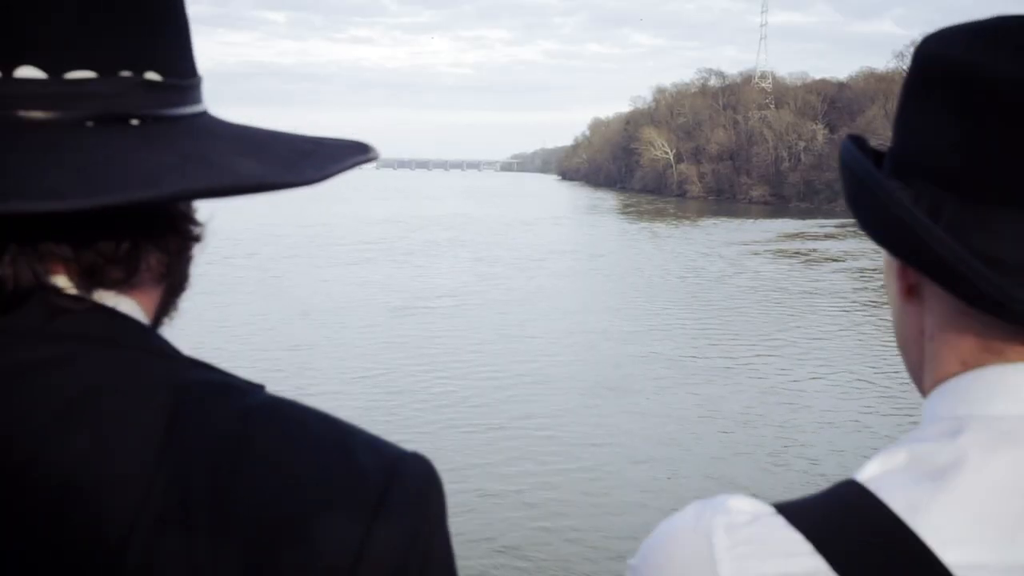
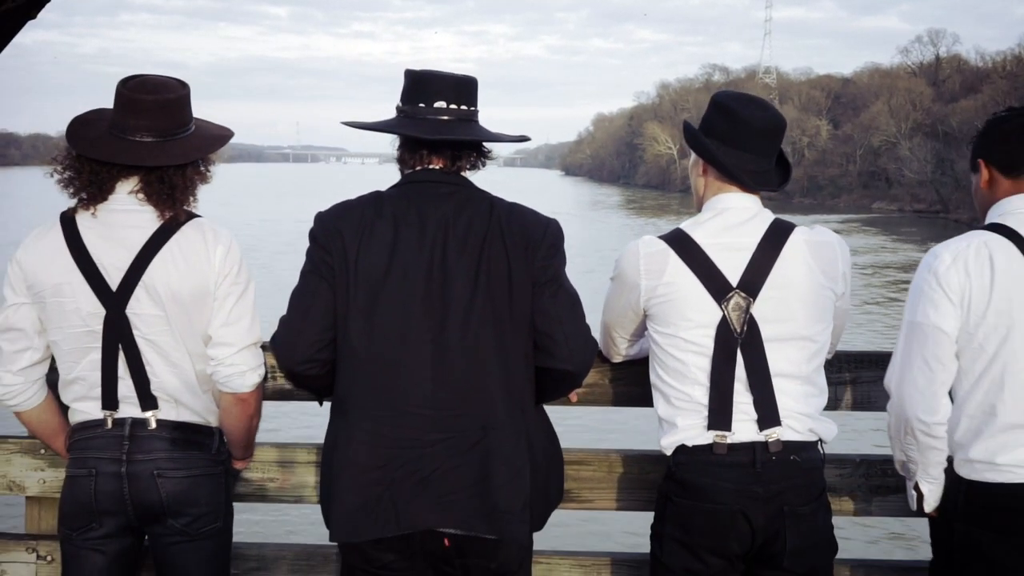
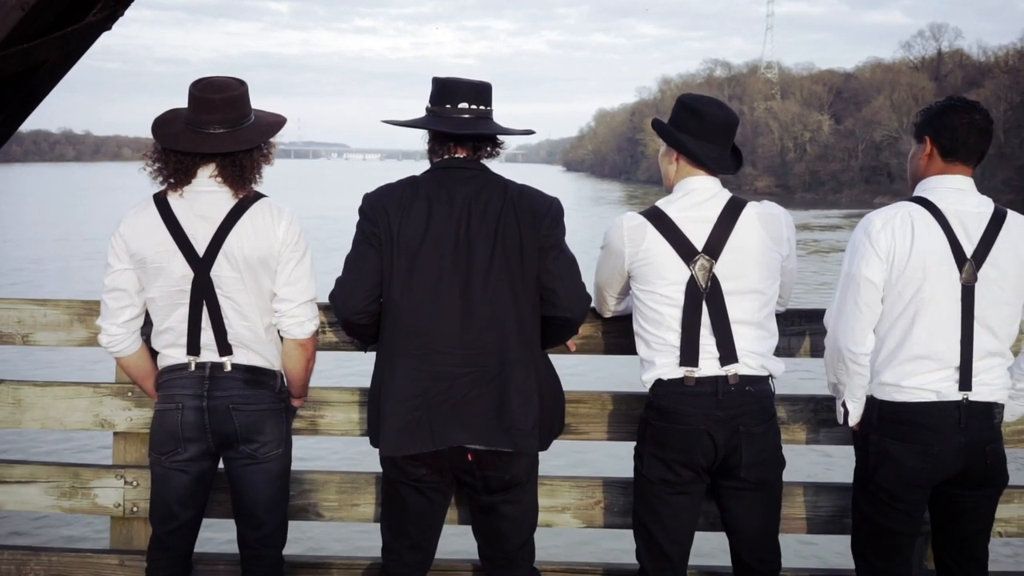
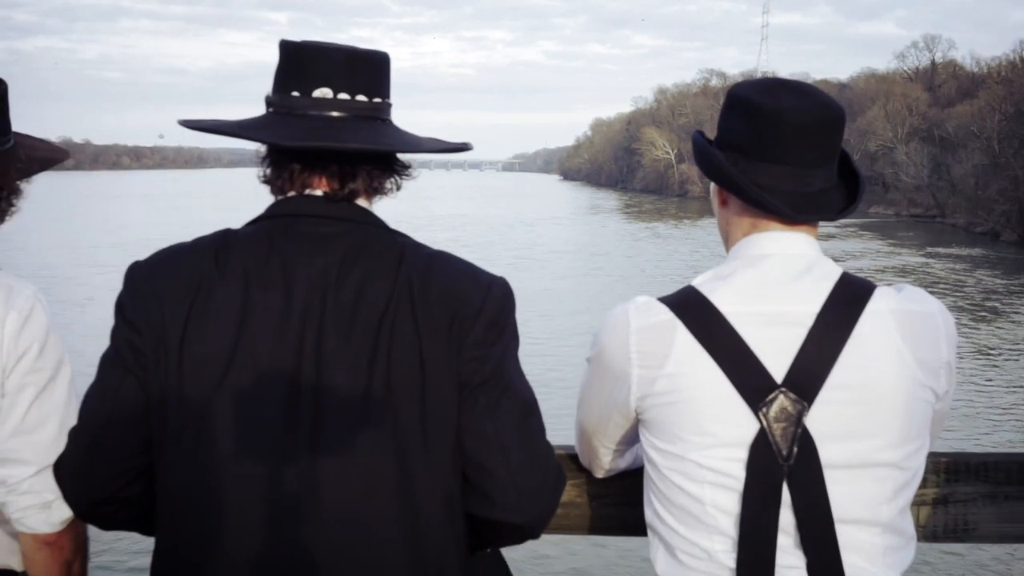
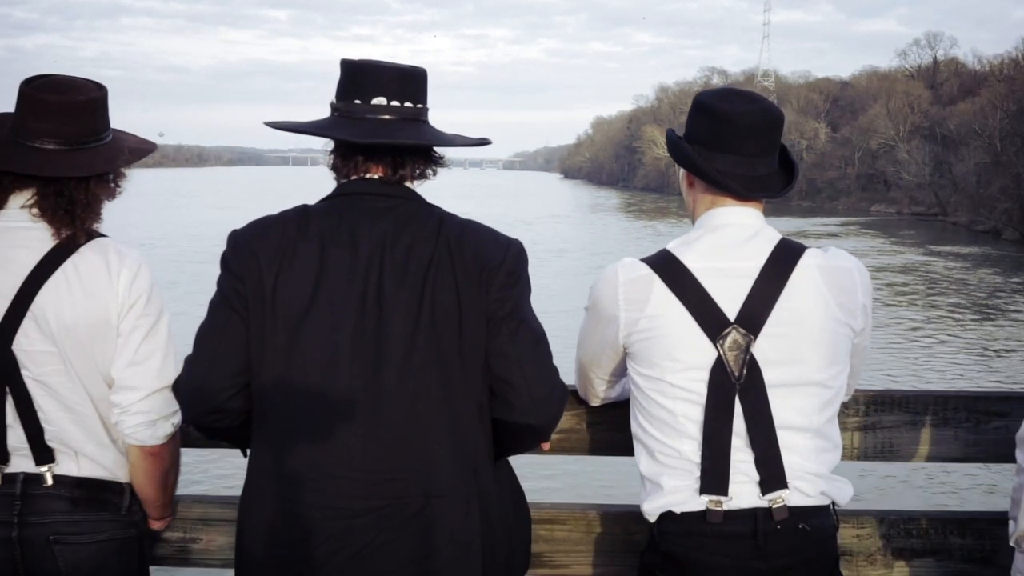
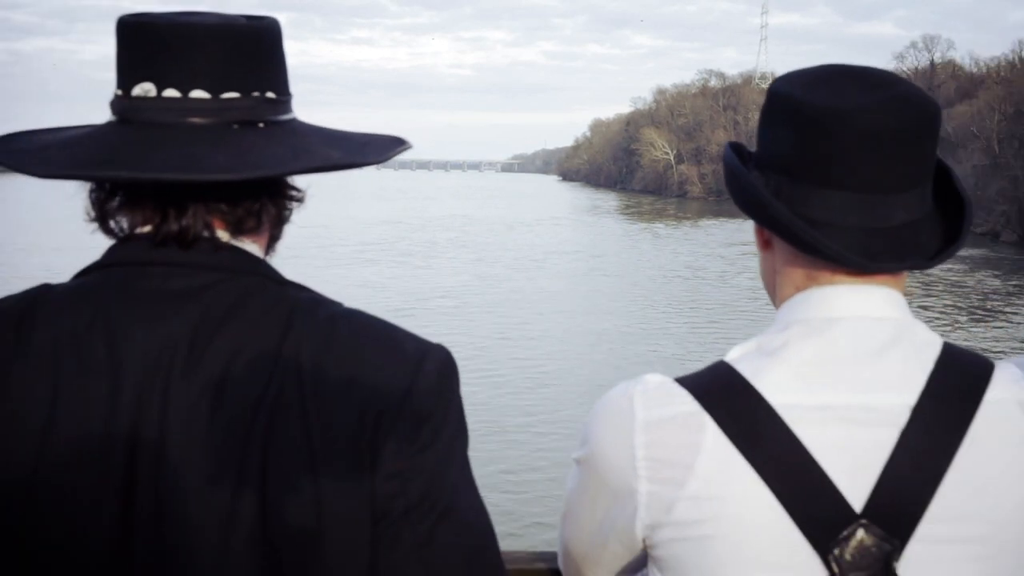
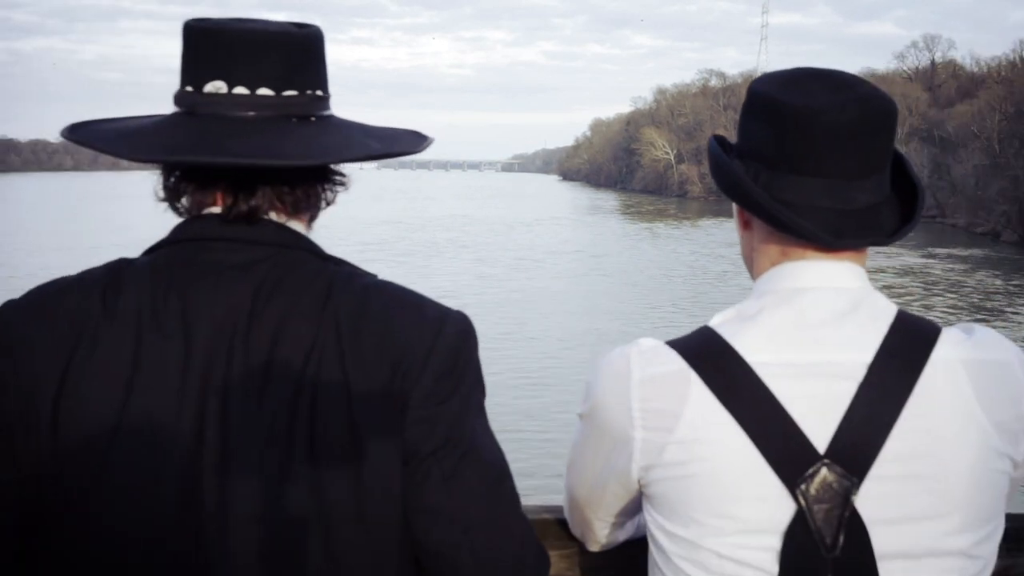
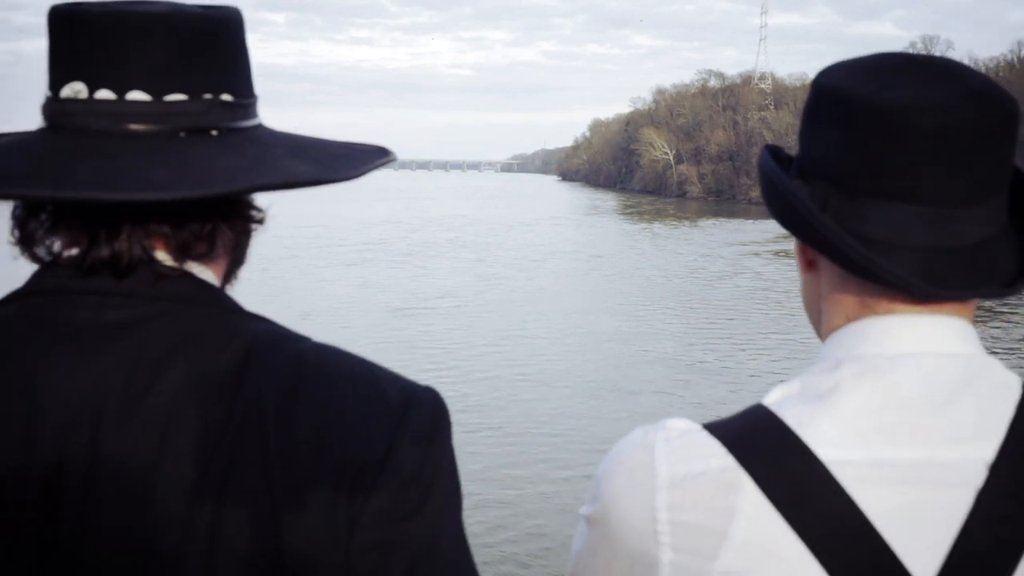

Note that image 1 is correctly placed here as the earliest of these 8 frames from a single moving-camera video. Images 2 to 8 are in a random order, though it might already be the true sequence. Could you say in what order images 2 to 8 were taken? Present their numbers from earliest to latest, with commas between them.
8, 6, 7, 4, 5, 2, 3
